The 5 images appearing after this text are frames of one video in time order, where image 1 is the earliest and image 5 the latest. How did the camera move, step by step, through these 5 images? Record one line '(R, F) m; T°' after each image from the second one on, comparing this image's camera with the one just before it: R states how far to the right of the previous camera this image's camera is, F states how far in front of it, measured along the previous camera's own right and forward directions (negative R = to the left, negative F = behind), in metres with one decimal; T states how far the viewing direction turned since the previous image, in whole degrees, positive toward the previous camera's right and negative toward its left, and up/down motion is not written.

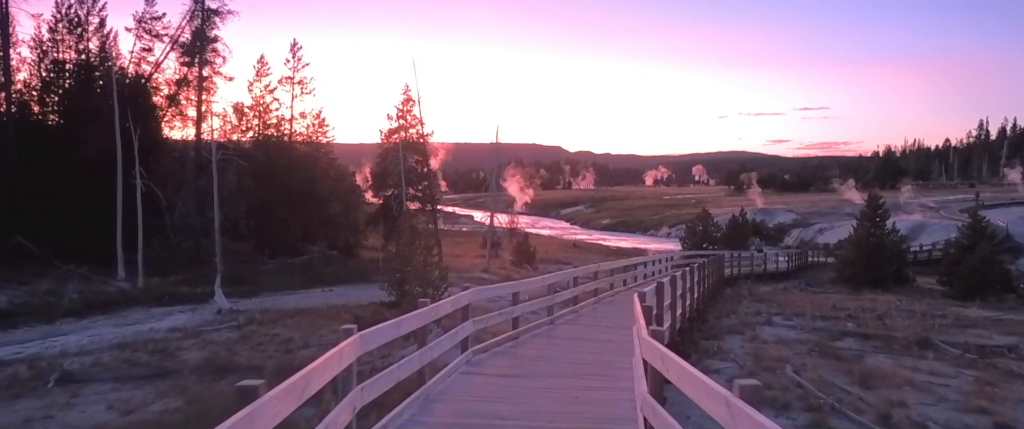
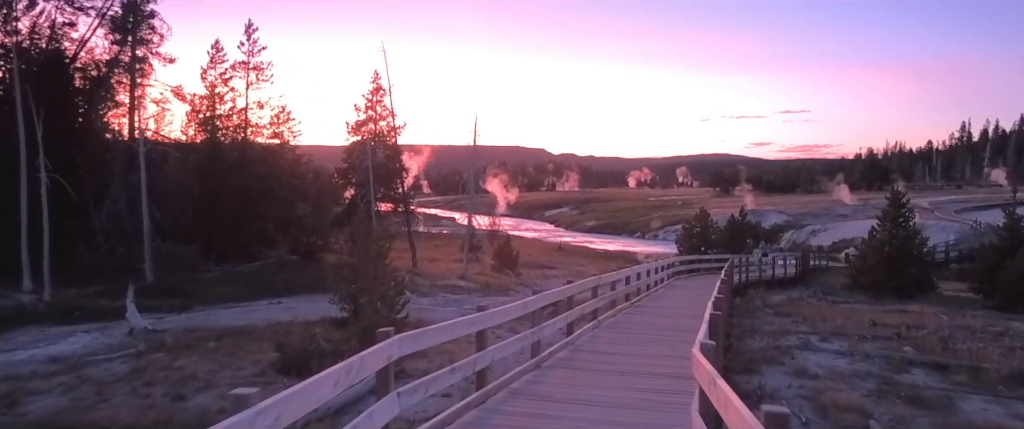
(+0.2, +4.7) m; +1°
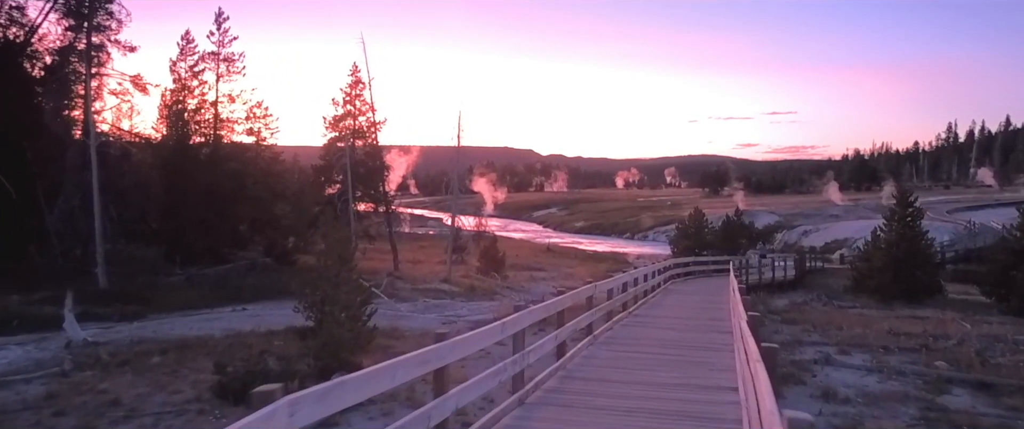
(+0.1, +2.2) m; +1°
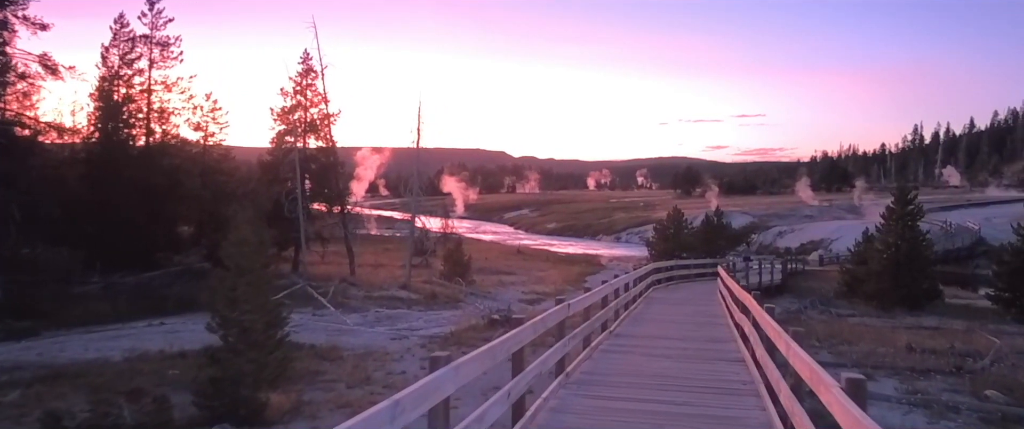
(+0.3, +3.4) m; +2°
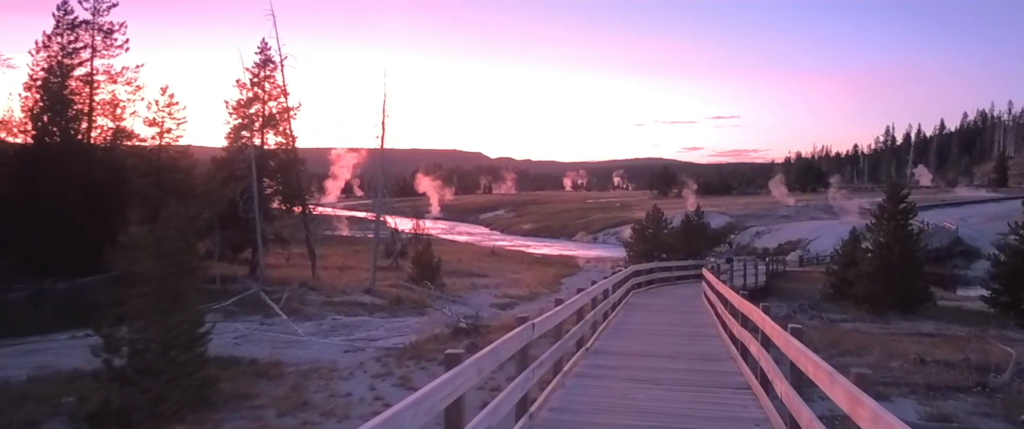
(+0.3, +2.1) m; +2°
